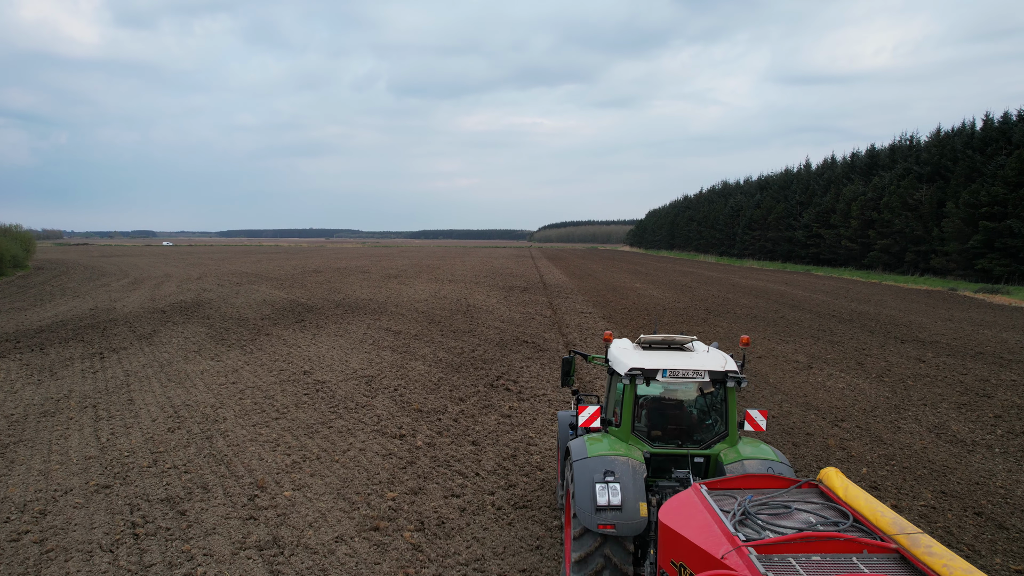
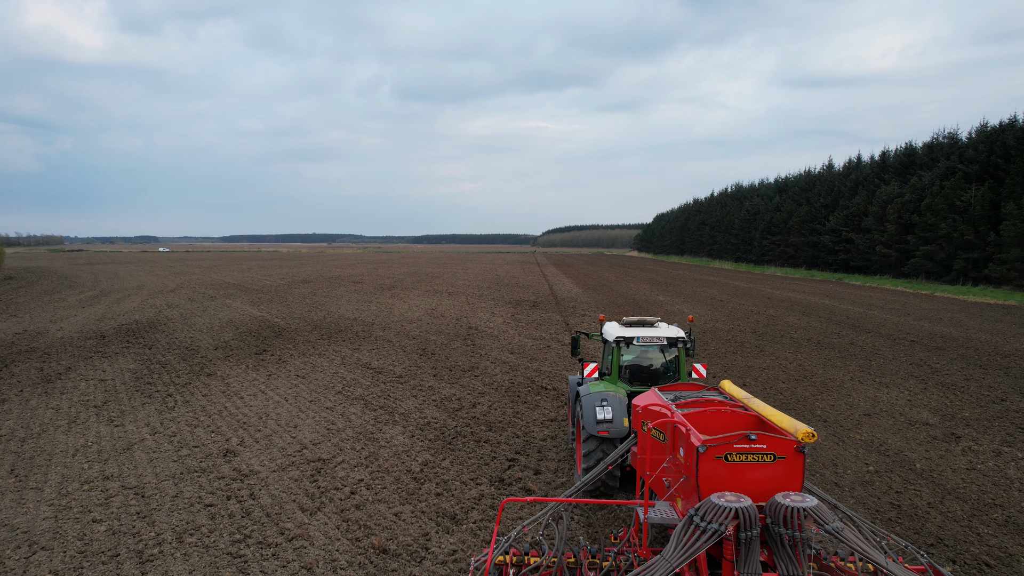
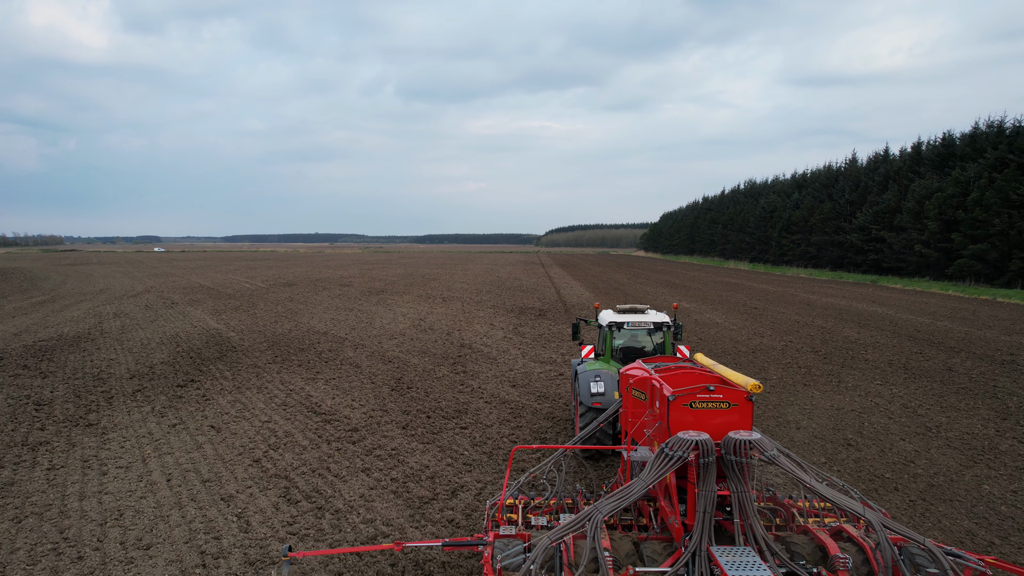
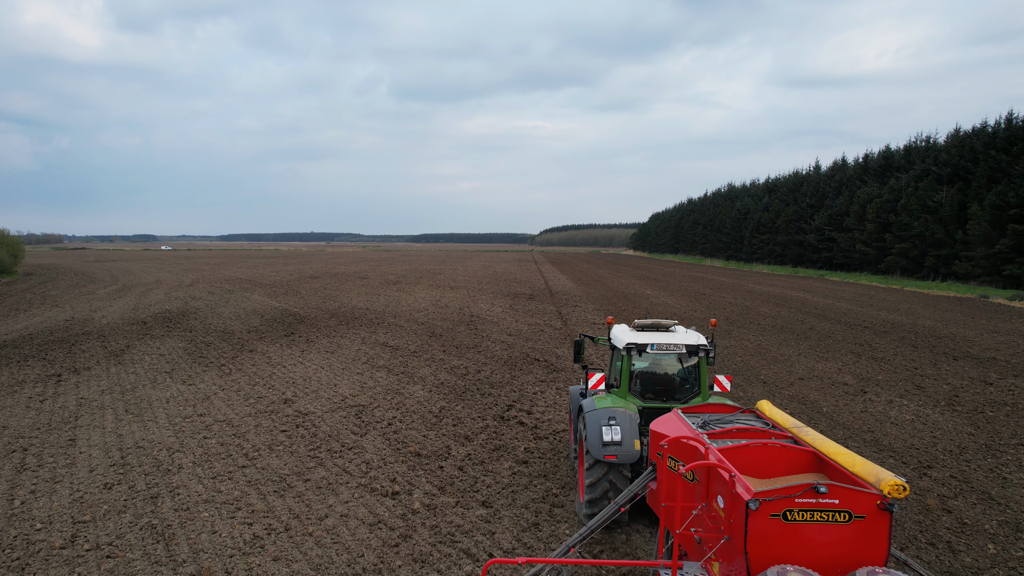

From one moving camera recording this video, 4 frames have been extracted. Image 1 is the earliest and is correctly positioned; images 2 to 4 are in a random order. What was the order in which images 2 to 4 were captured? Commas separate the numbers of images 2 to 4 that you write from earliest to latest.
4, 2, 3
